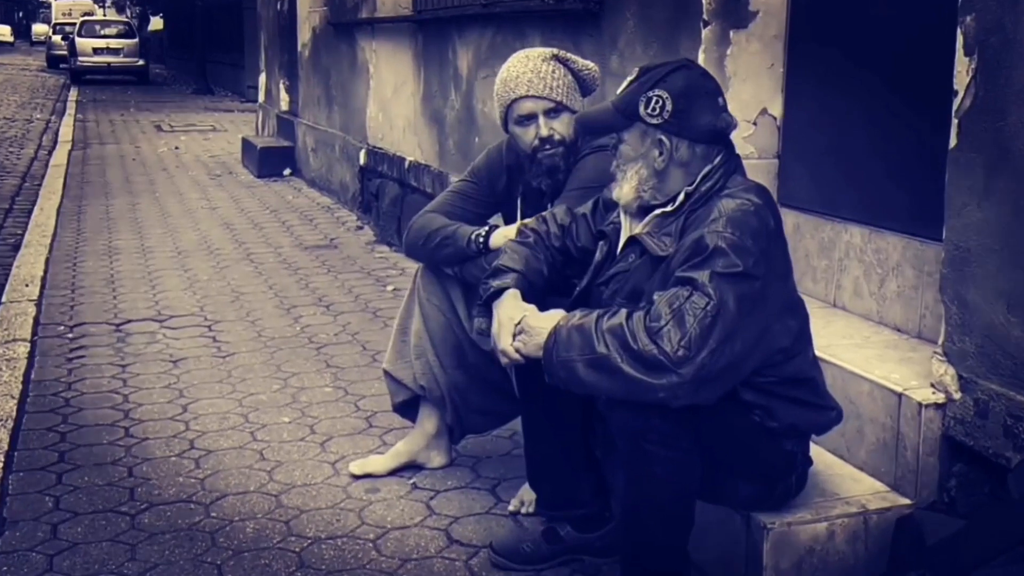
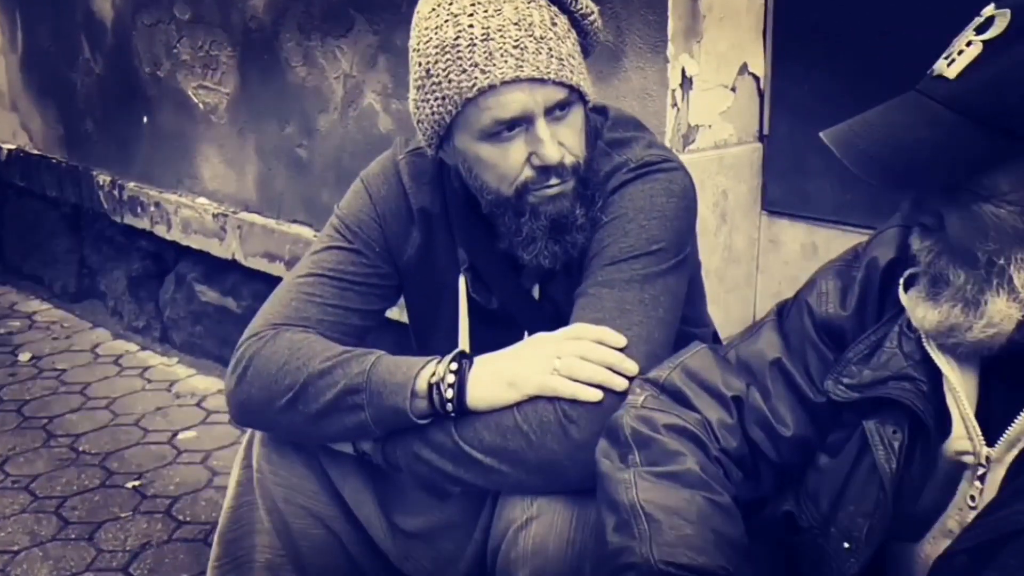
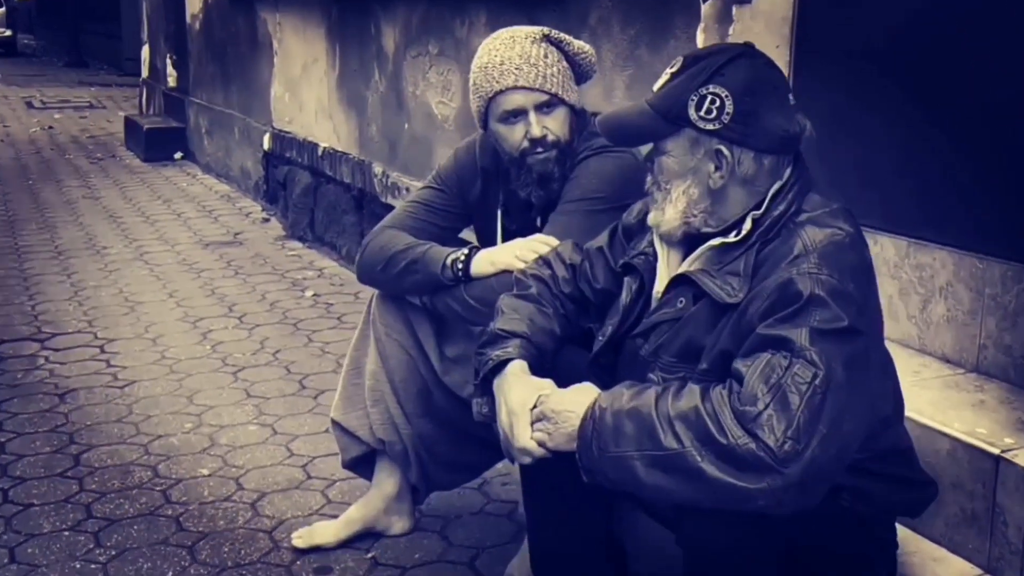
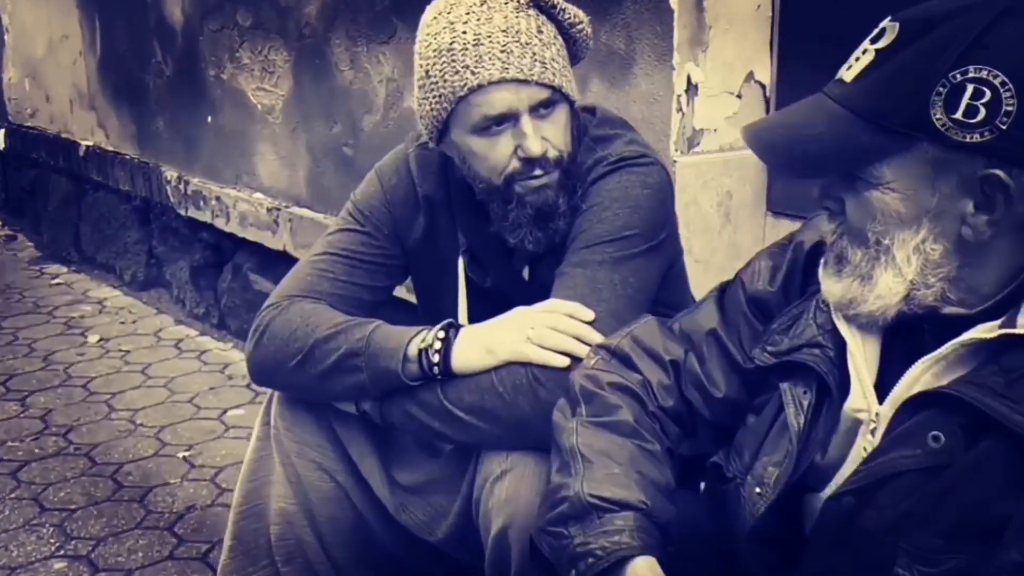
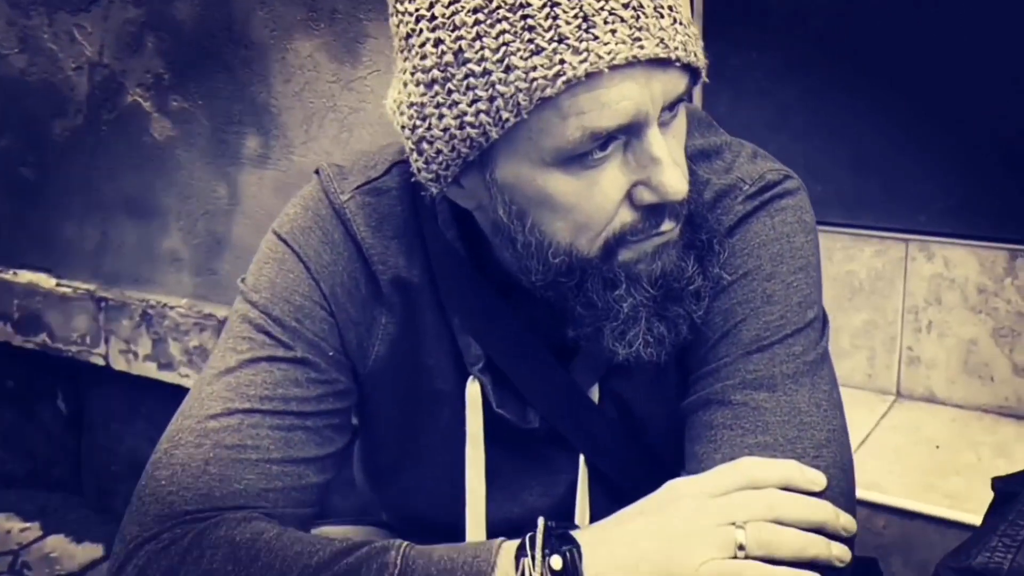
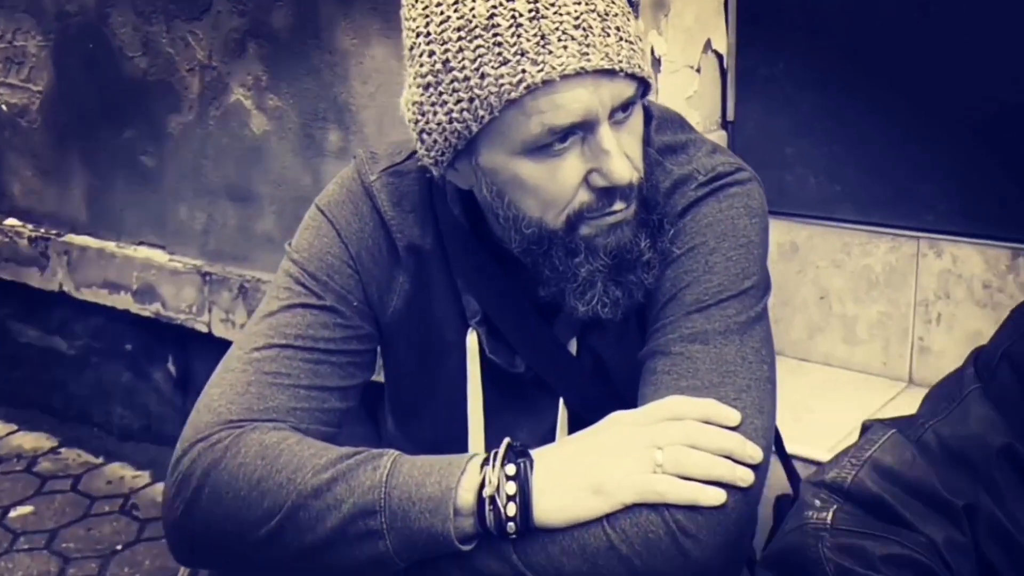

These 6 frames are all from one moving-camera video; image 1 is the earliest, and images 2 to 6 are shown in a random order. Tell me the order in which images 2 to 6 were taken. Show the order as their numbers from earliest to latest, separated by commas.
3, 4, 2, 6, 5
